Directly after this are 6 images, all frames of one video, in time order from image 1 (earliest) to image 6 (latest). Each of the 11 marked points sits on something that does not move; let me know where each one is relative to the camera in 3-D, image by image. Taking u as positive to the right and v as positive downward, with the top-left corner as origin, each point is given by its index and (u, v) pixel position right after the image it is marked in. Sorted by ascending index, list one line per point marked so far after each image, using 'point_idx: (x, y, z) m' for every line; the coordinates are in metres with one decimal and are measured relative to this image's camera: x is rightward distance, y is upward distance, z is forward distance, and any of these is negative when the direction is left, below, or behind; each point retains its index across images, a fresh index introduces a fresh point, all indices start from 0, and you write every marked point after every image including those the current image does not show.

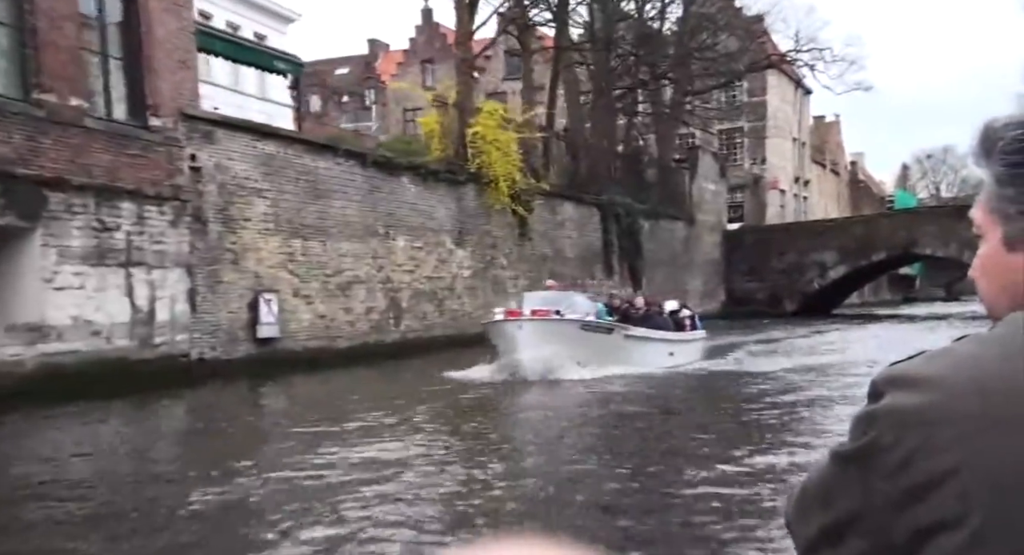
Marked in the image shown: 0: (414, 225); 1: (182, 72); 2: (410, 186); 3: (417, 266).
0: (-1.8, +1.0, +18.7) m
1: (-4.6, +2.8, +14.1) m
2: (-1.8, +1.7, +18.7) m
3: (-1.7, +0.2, +18.8) m
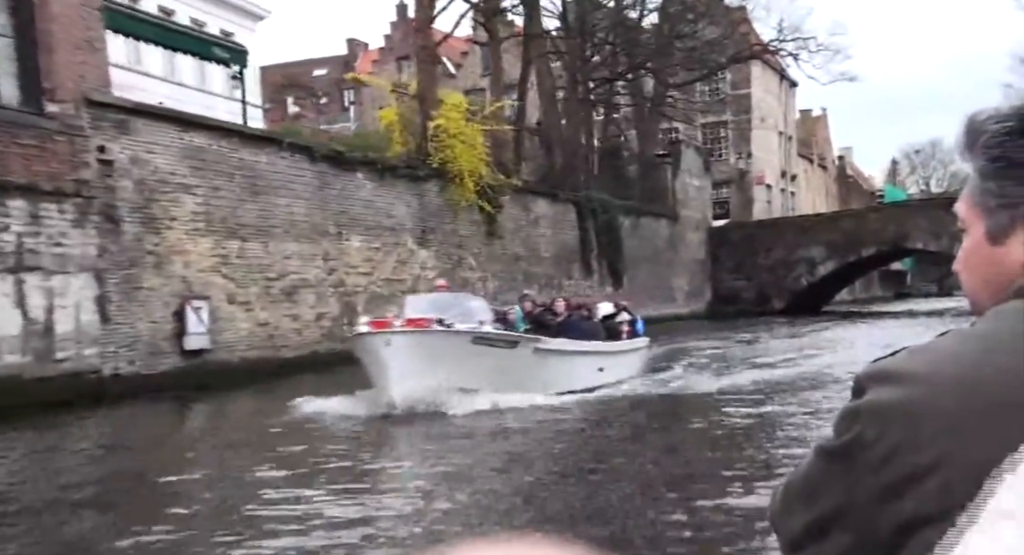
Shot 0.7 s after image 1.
0: (-2.4, +0.9, +17.4) m
1: (-5.3, +2.8, +12.7) m
2: (-2.5, +1.6, +17.4) m
3: (-2.3, +0.2, +17.5) m
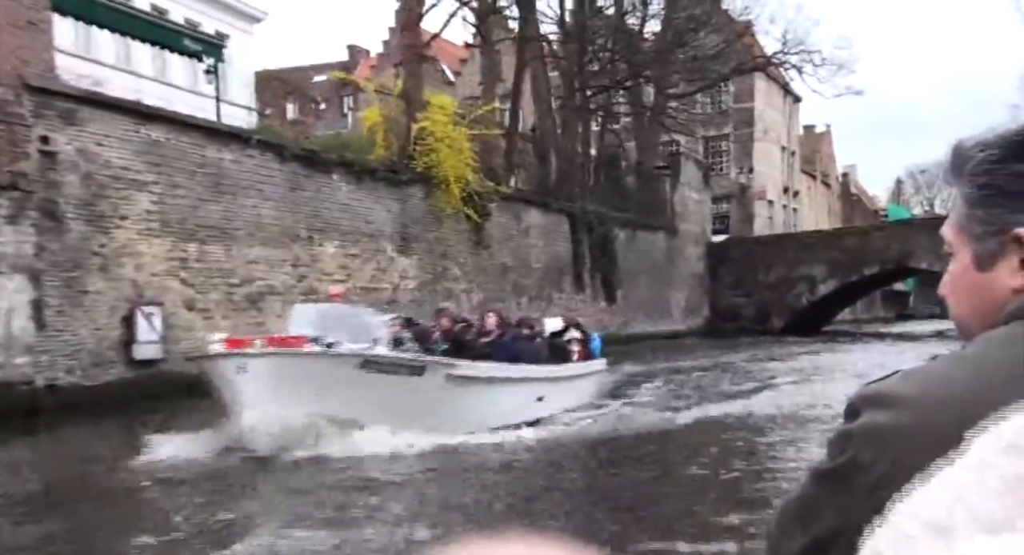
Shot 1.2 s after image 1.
0: (-2.7, +0.8, +16.6) m
1: (-5.5, +2.7, +11.9) m
2: (-2.7, +1.5, +16.5) m
3: (-2.6, 0.0, +16.6) m
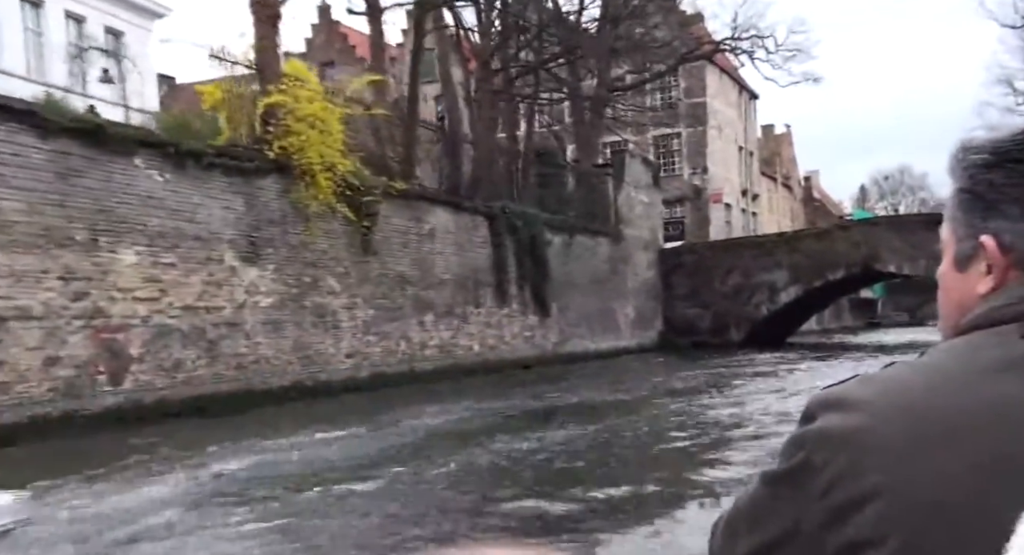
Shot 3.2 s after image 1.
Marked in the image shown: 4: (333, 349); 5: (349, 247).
0: (-4.3, +0.6, +12.6) m
1: (-7.0, +2.5, +7.9) m
2: (-4.4, +1.3, +12.6) m
3: (-4.3, -0.2, +12.6) m
4: (-2.9, -1.2, +16.5) m
5: (-2.7, +0.5, +17.0) m
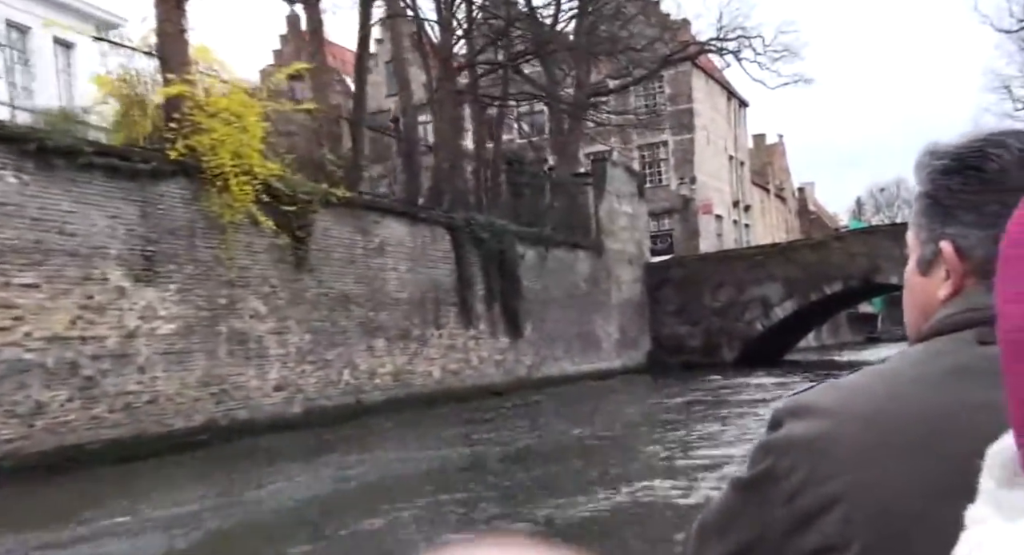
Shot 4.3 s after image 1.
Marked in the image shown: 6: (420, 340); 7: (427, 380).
0: (-5.0, +0.3, +10.3) m
1: (-7.7, +2.3, +5.6) m
2: (-5.1, +1.0, +10.3) m
3: (-4.9, -0.4, +10.4) m
4: (-3.5, -1.5, +14.2) m
5: (-3.4, +0.2, +14.7) m
6: (-1.7, -1.2, +19.3) m
7: (-1.6, -1.9, +19.5) m
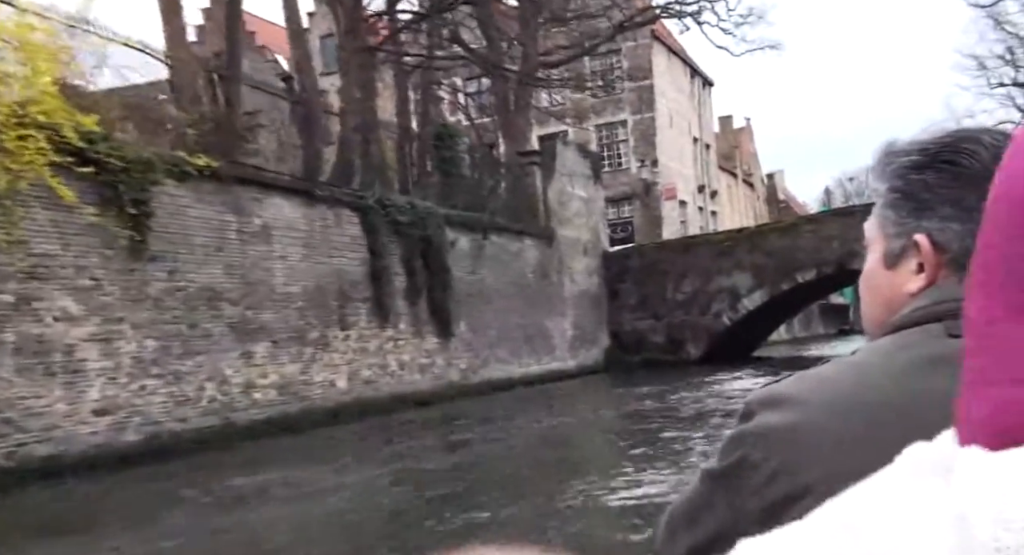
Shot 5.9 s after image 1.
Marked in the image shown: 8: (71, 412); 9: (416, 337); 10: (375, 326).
0: (-6.0, +0.4, +6.8) m
1: (-8.6, +2.4, +2.0) m
2: (-6.1, +1.1, +6.8) m
3: (-5.9, -0.3, +6.9) m
4: (-4.6, -1.4, +10.7) m
5: (-4.5, +0.3, +11.3) m
6: (-3.0, -1.0, +15.9) m
7: (-2.9, -1.8, +16.1) m
8: (-4.6, -1.4, +10.9) m
9: (-1.7, -1.1, +19.3) m
10: (-2.3, -0.8, +17.8) m
